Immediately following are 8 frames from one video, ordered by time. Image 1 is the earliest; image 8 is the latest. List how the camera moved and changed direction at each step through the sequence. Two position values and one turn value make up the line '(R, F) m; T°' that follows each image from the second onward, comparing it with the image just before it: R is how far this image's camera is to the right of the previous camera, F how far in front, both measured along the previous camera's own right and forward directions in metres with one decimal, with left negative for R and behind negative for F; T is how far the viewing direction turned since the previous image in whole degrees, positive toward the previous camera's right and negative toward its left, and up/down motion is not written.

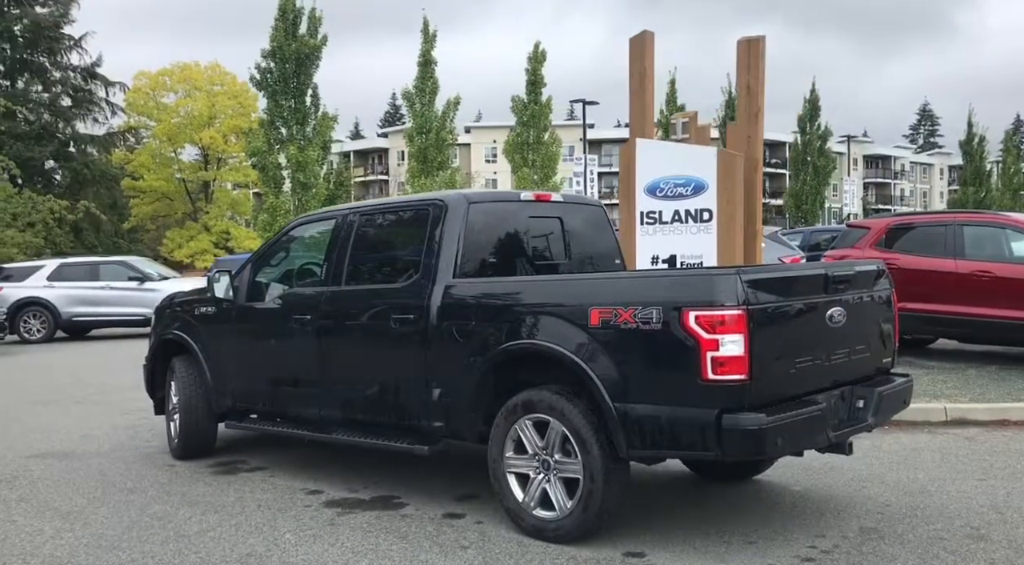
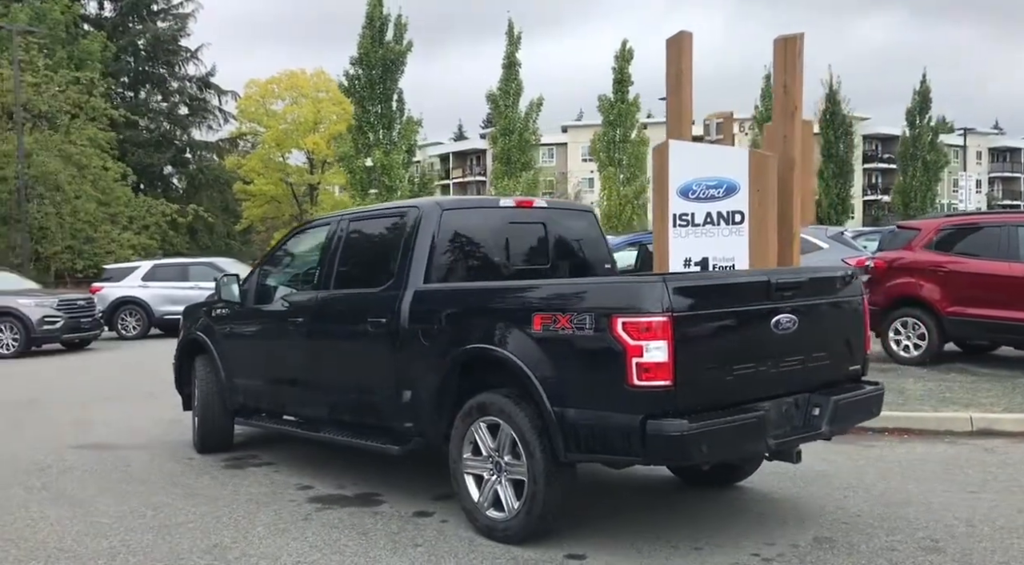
(+0.7, -0.1) m; -6°
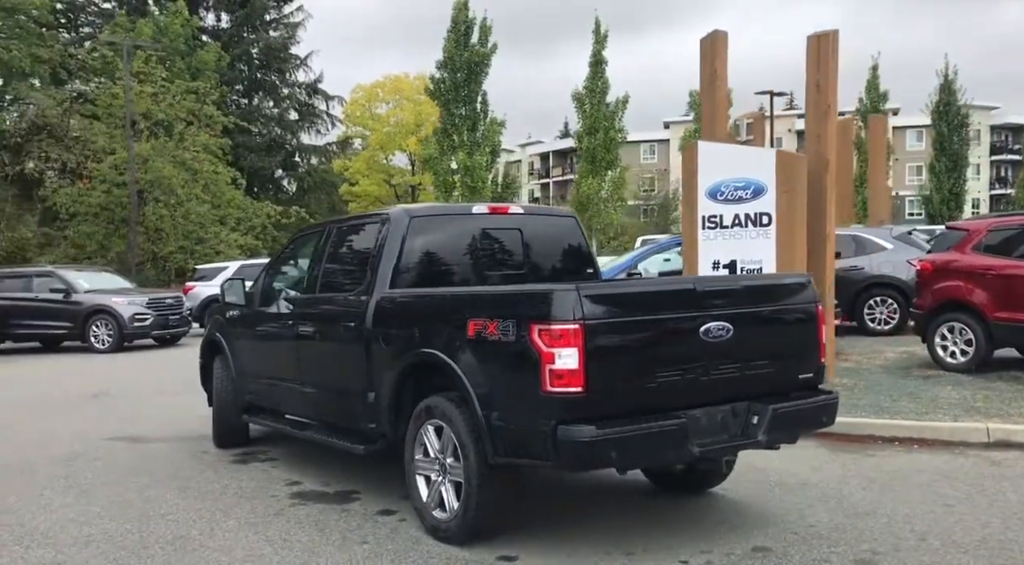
(+0.7, -0.1) m; -6°
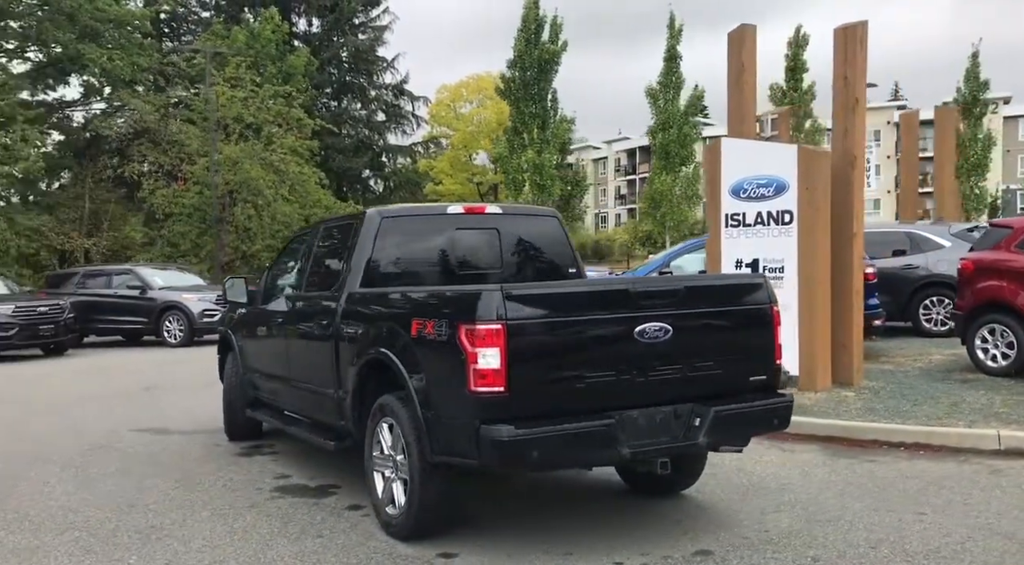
(+0.6, 0.0) m; -5°
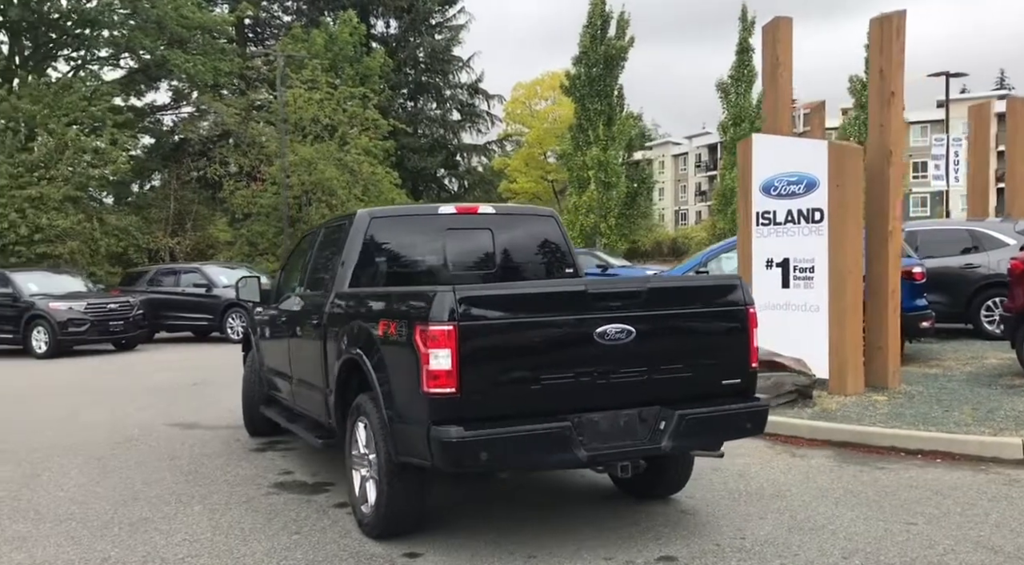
(+0.5, 0.0) m; -5°
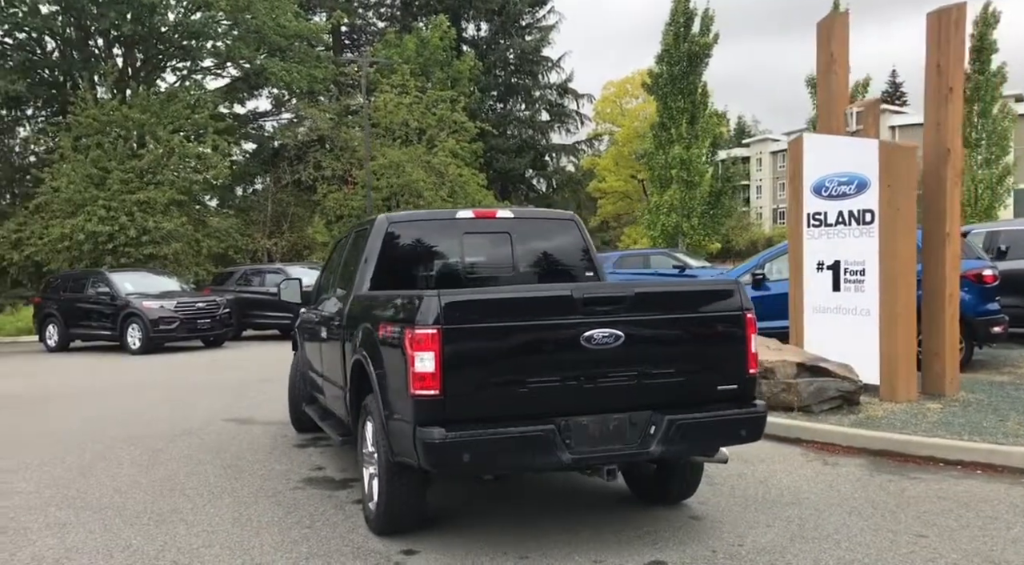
(+0.4, -0.1) m; -6°
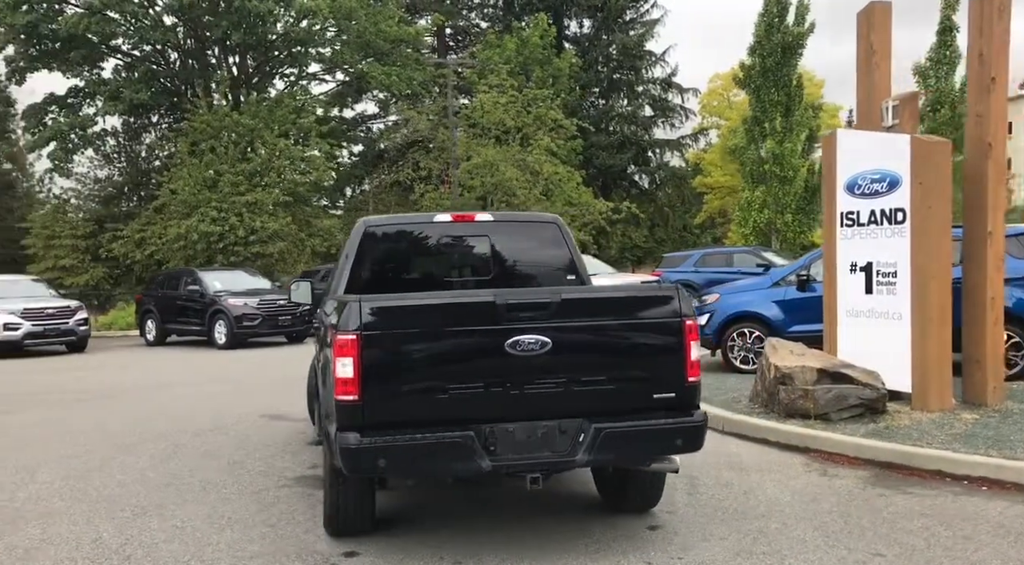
(+0.8, 0.0) m; -6°
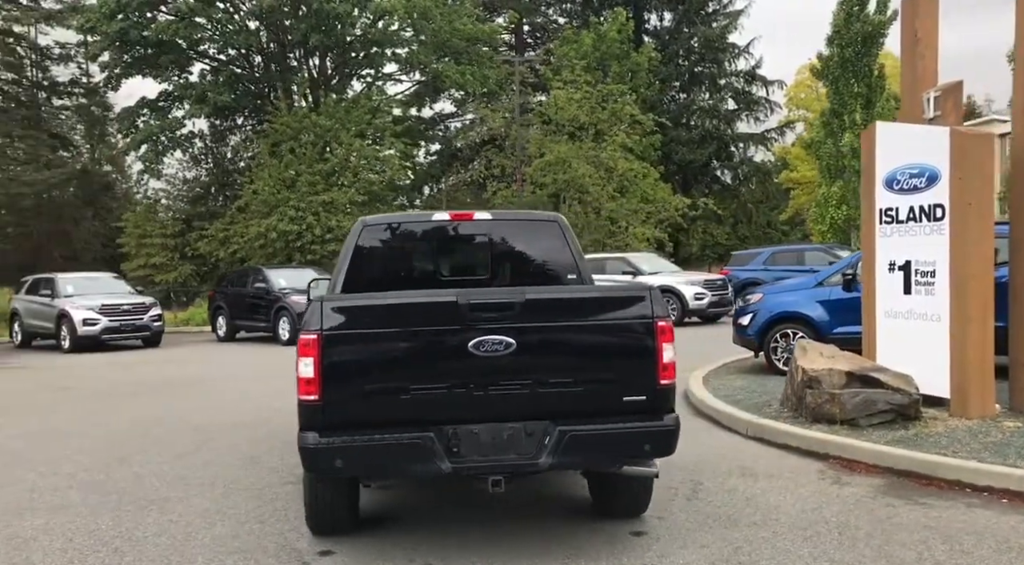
(+0.5, +0.1) m; -5°
